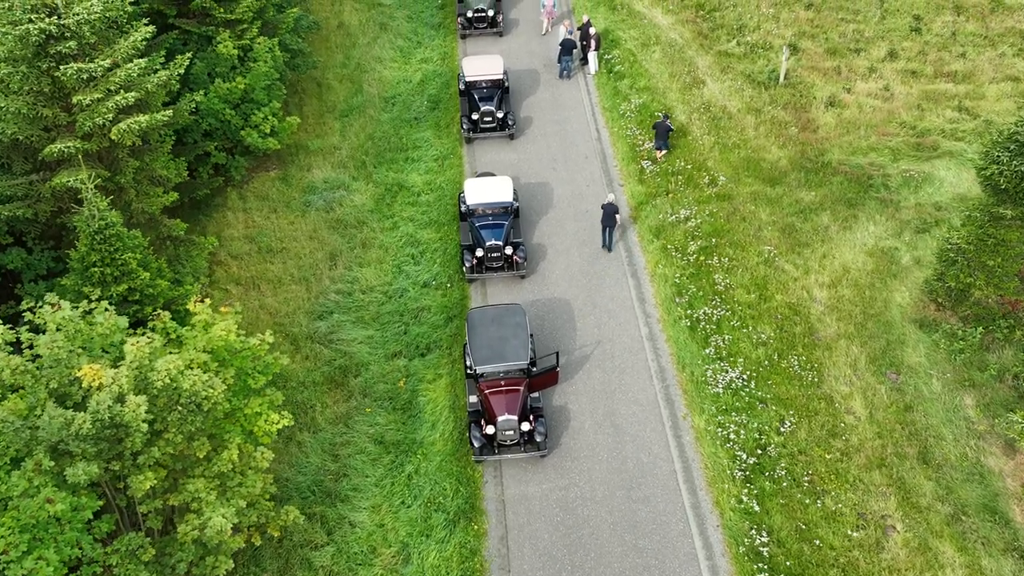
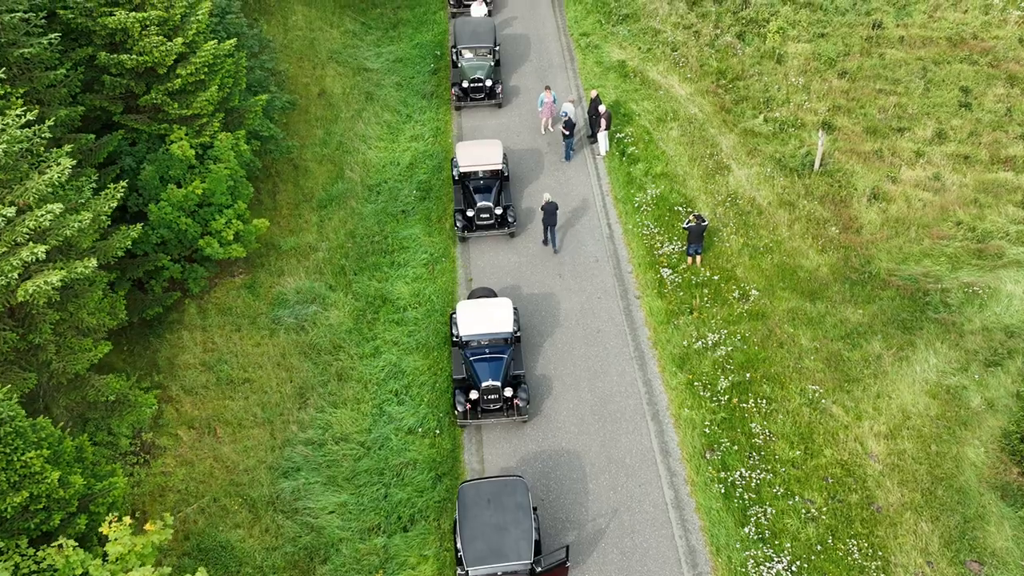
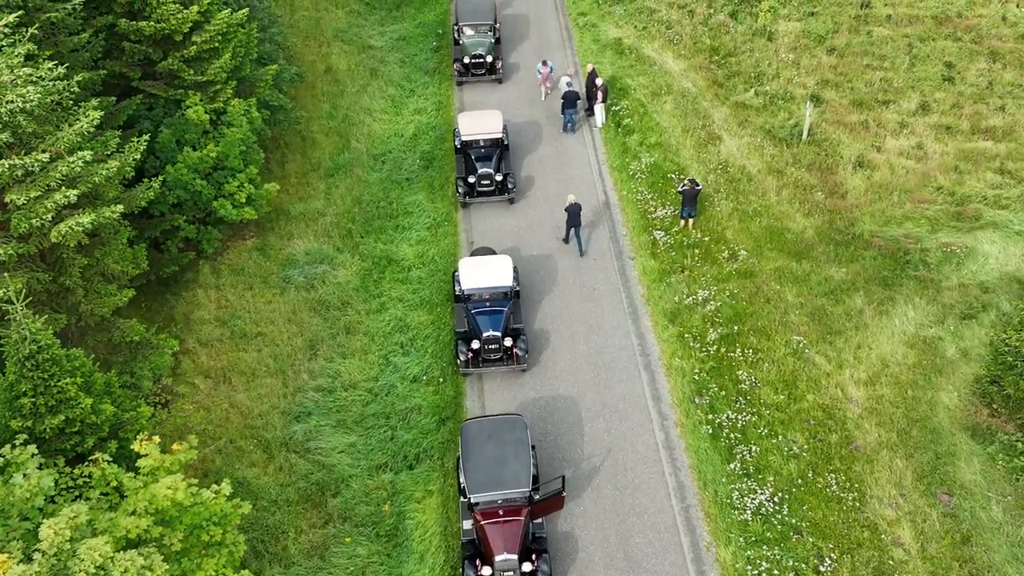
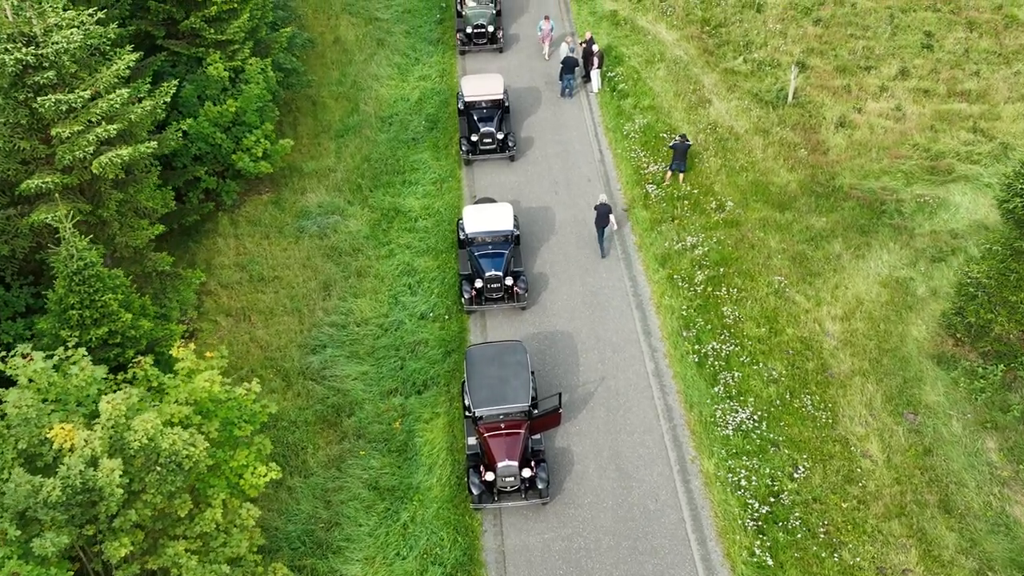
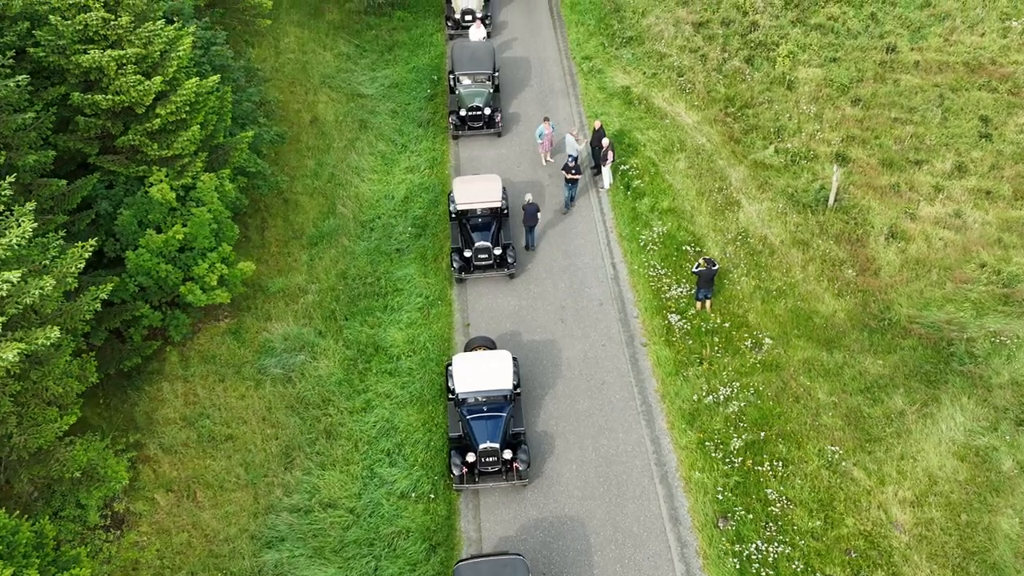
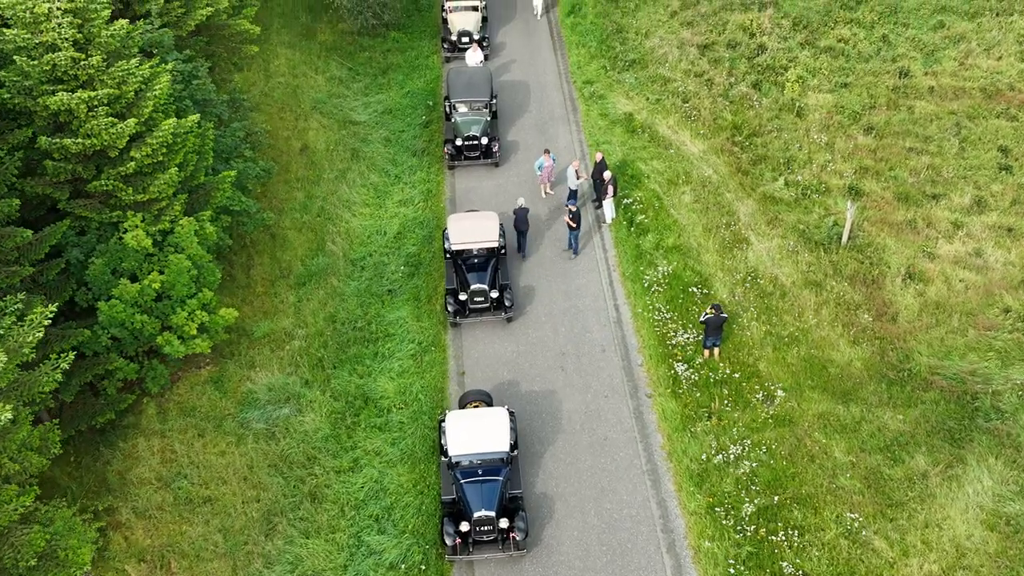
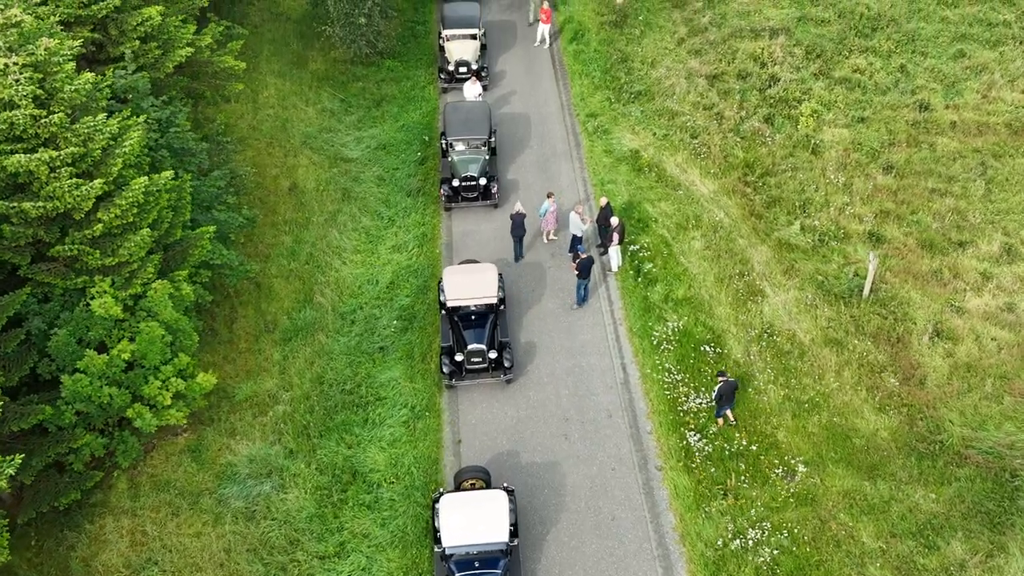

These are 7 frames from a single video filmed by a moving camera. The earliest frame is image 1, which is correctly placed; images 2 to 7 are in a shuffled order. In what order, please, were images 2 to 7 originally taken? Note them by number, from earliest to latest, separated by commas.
4, 3, 2, 5, 6, 7
